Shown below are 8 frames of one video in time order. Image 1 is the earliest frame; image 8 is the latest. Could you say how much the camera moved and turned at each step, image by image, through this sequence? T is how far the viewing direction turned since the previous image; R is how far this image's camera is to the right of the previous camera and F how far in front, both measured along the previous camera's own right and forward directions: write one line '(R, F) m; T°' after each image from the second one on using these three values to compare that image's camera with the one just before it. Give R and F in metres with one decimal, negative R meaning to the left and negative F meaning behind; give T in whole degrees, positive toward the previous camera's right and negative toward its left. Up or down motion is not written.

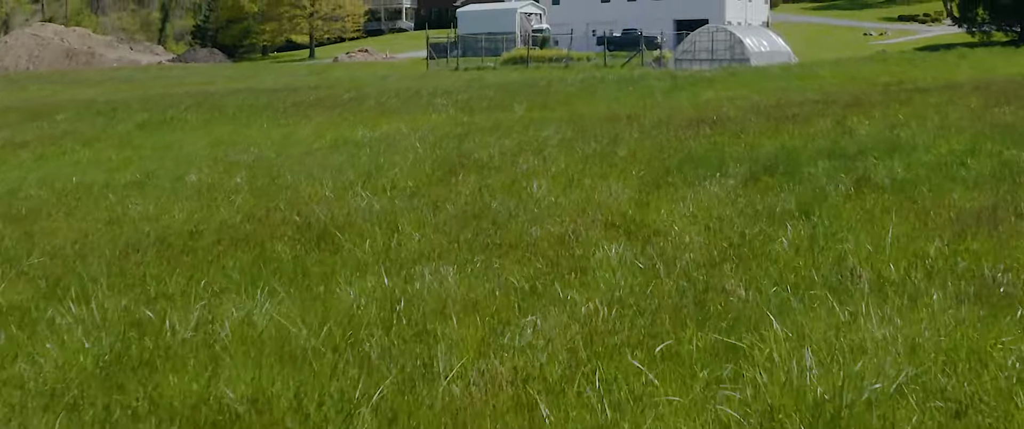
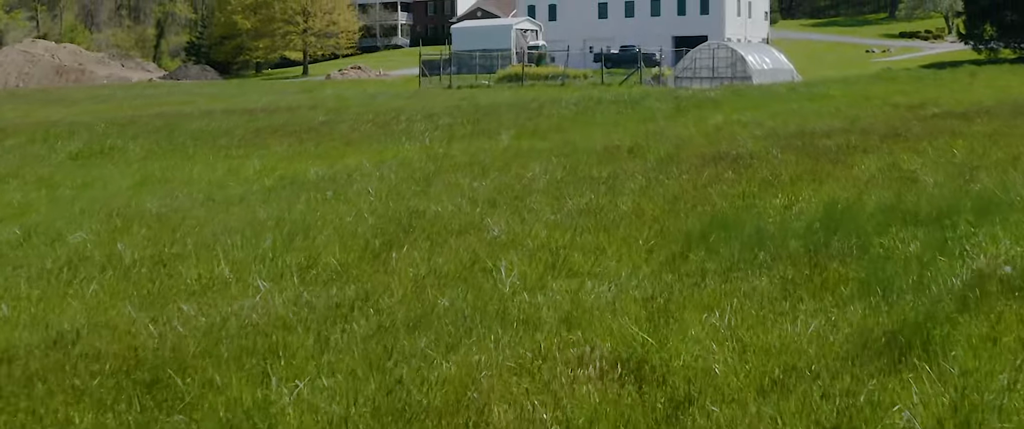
(+0.1, +1.6) m; 0°
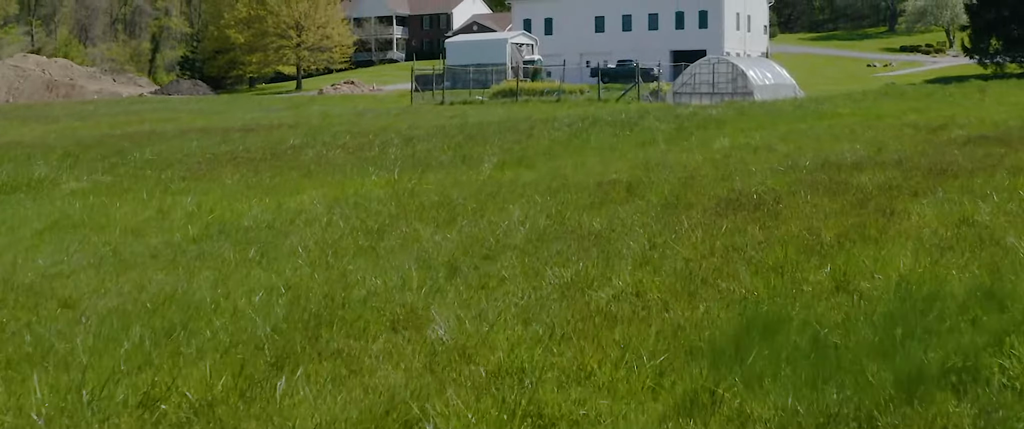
(+0.1, +1.4) m; 0°
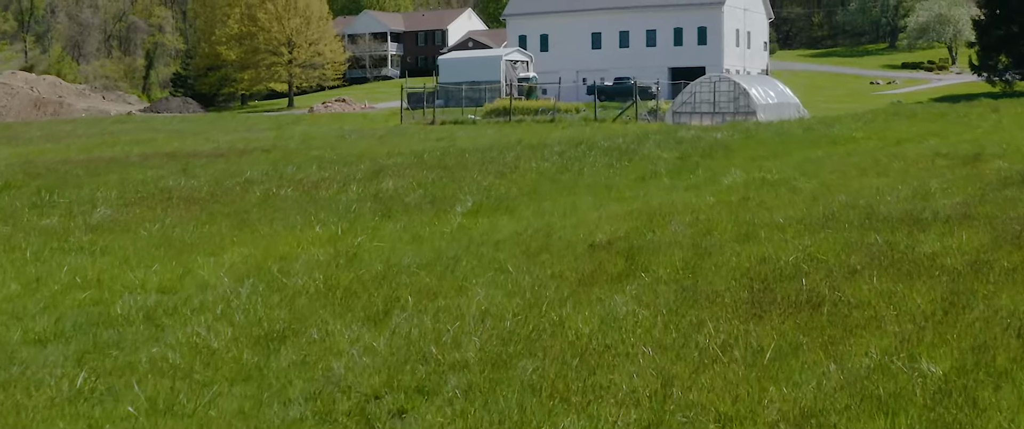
(+0.2, +1.7) m; 0°
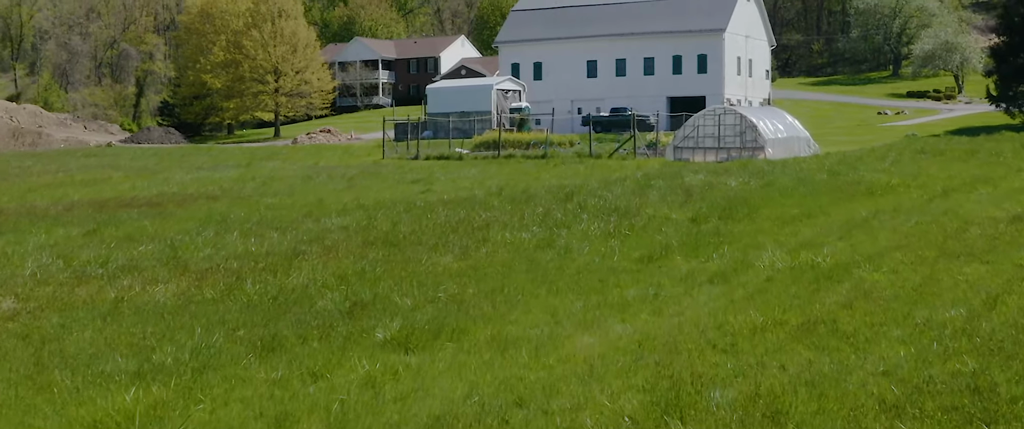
(+0.2, +3.0) m; 0°
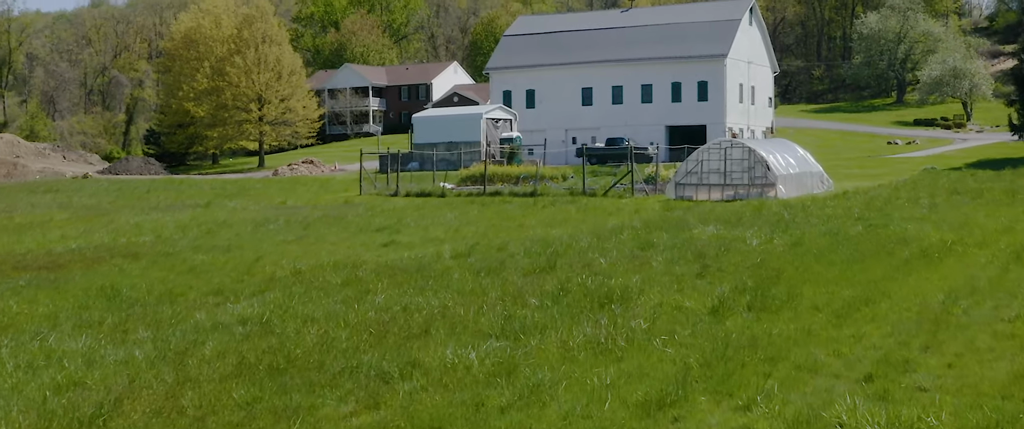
(+0.3, +3.2) m; 0°
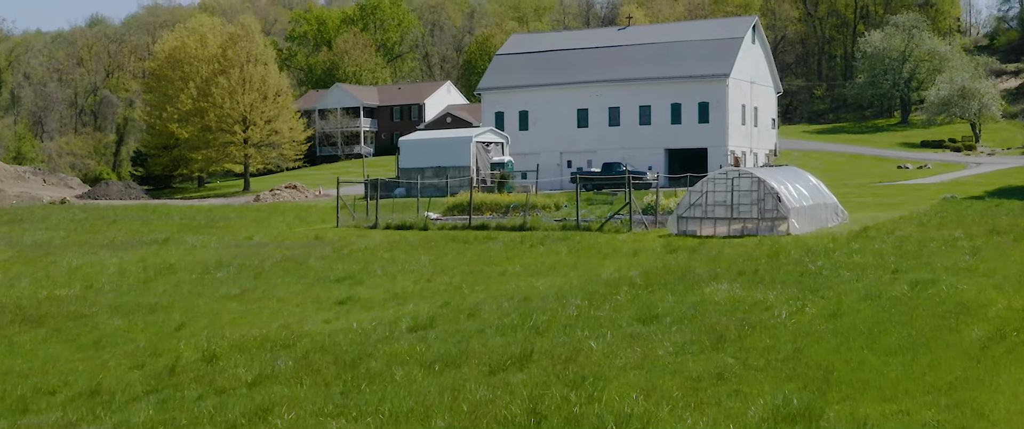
(+0.3, +2.7) m; 0°
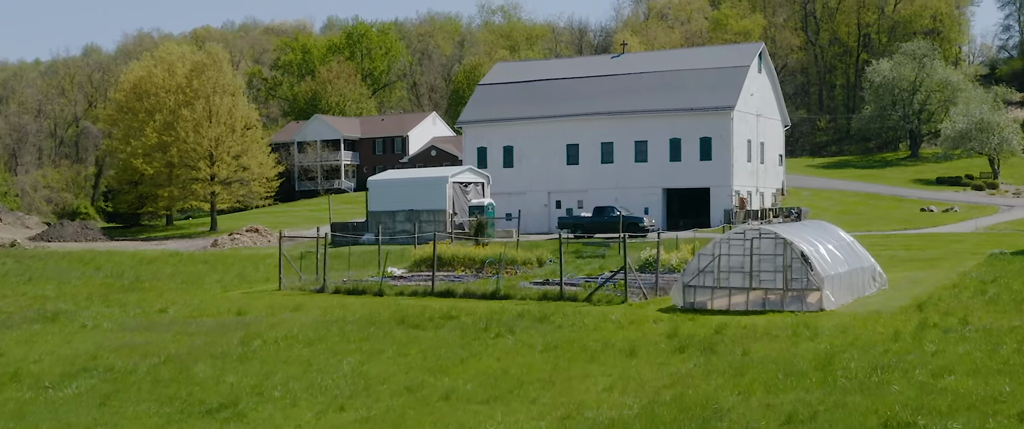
(+0.5, +5.3) m; 0°
